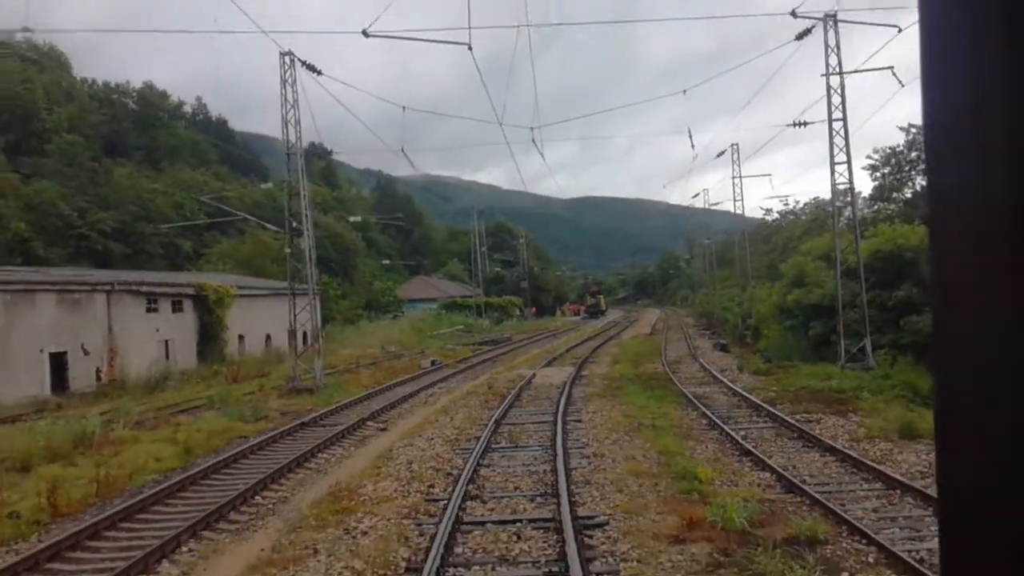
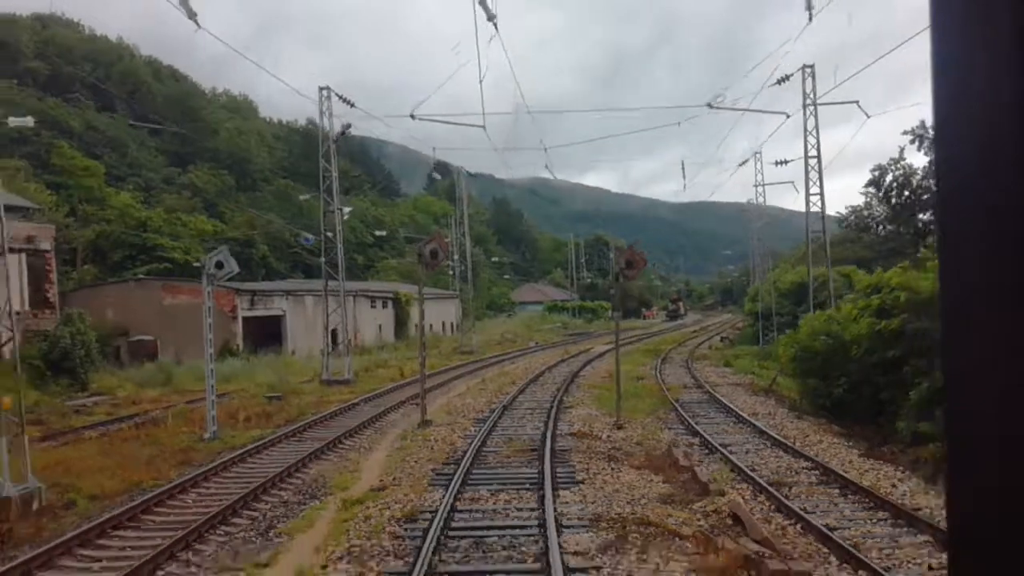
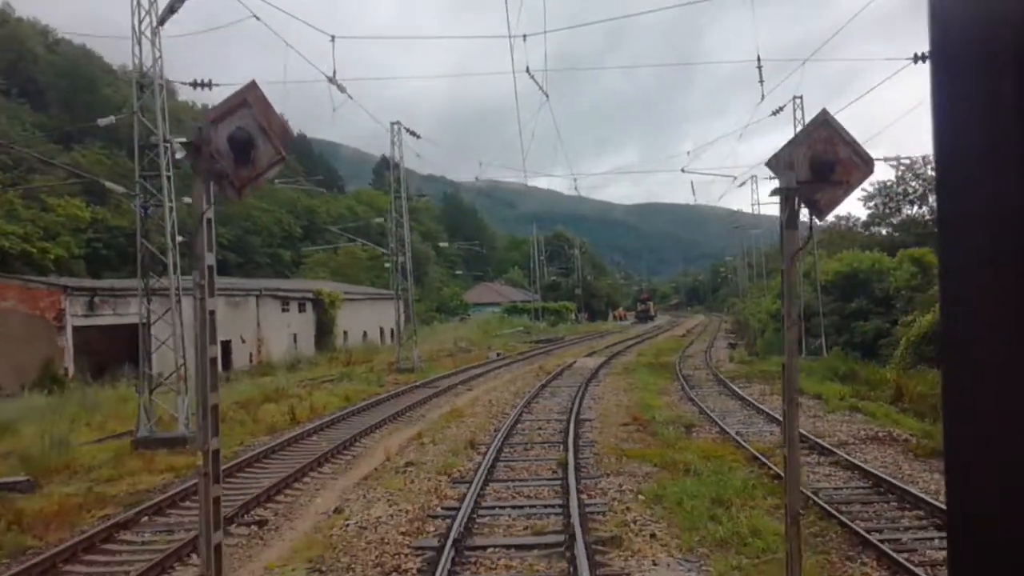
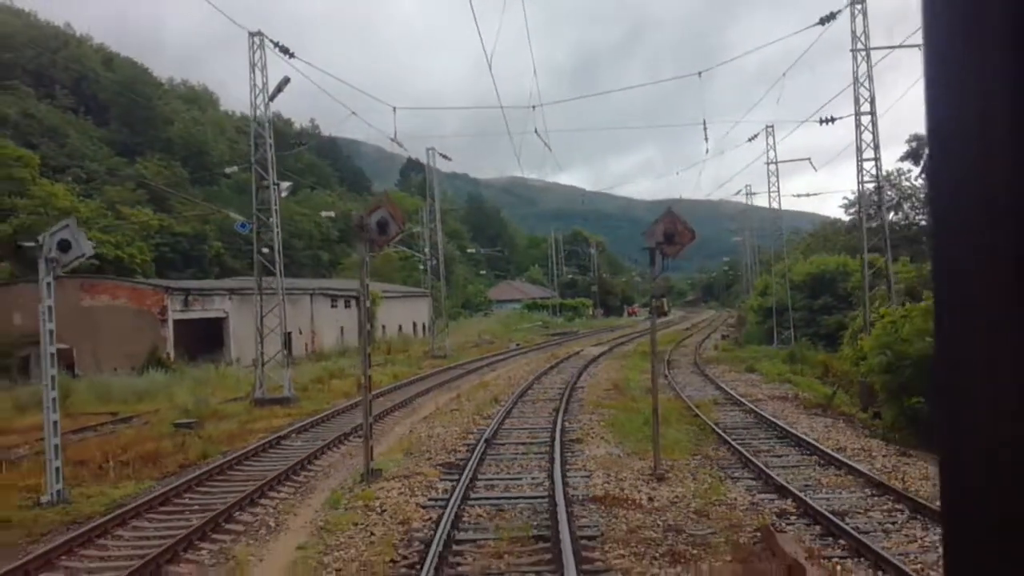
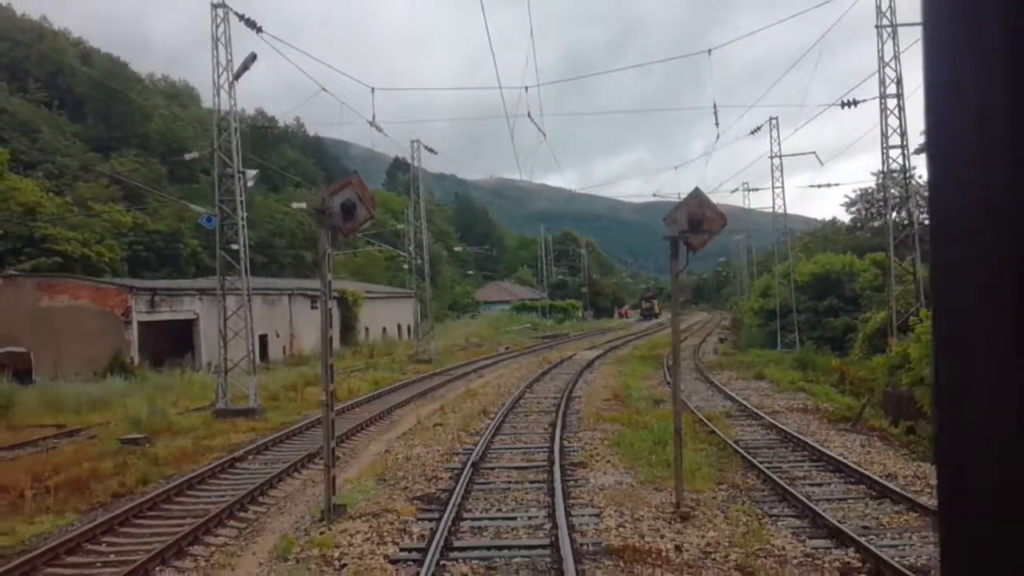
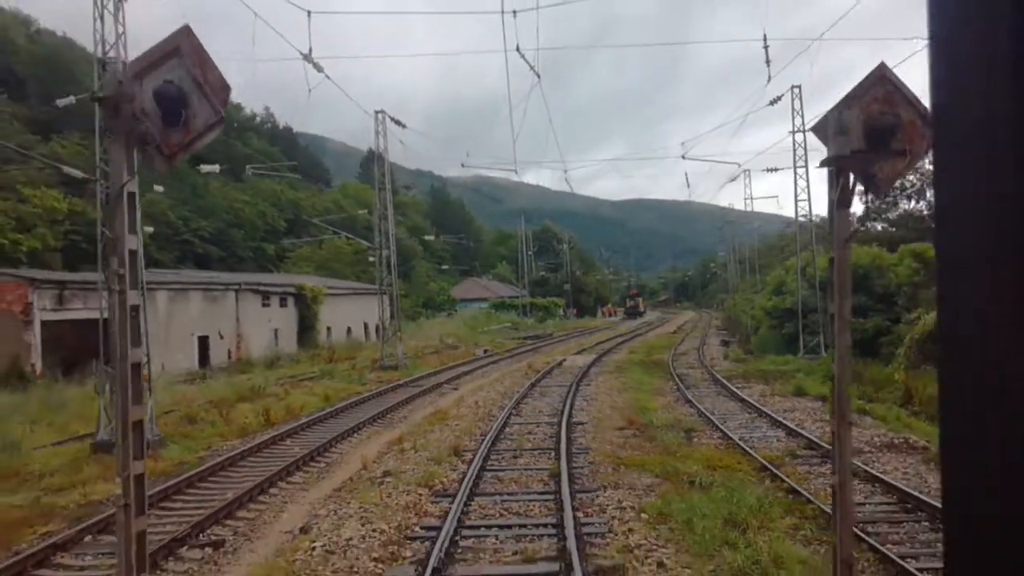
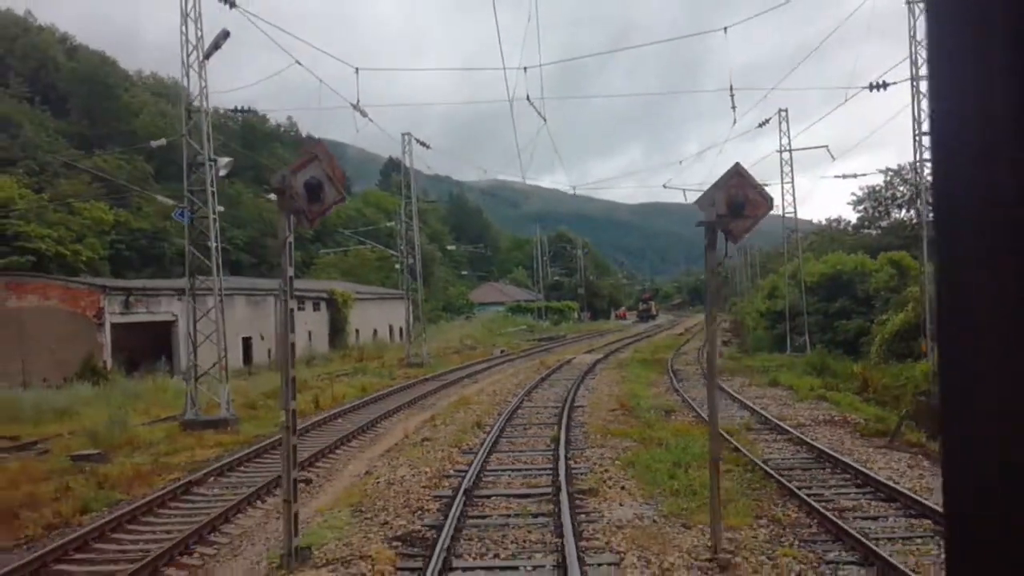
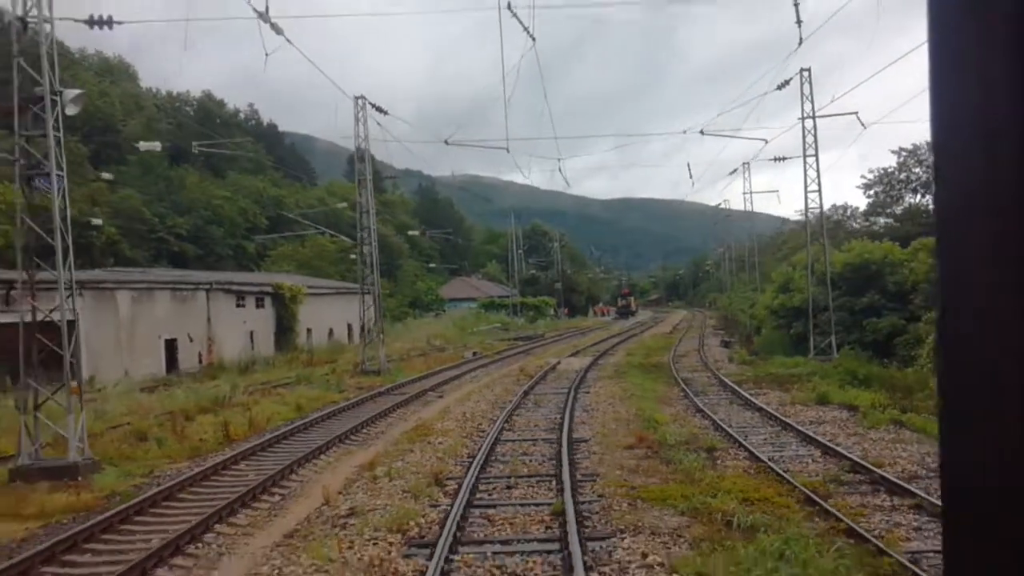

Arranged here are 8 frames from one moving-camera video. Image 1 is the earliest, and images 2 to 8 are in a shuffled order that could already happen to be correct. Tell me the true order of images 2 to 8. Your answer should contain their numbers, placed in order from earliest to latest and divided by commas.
8, 6, 3, 7, 5, 4, 2
